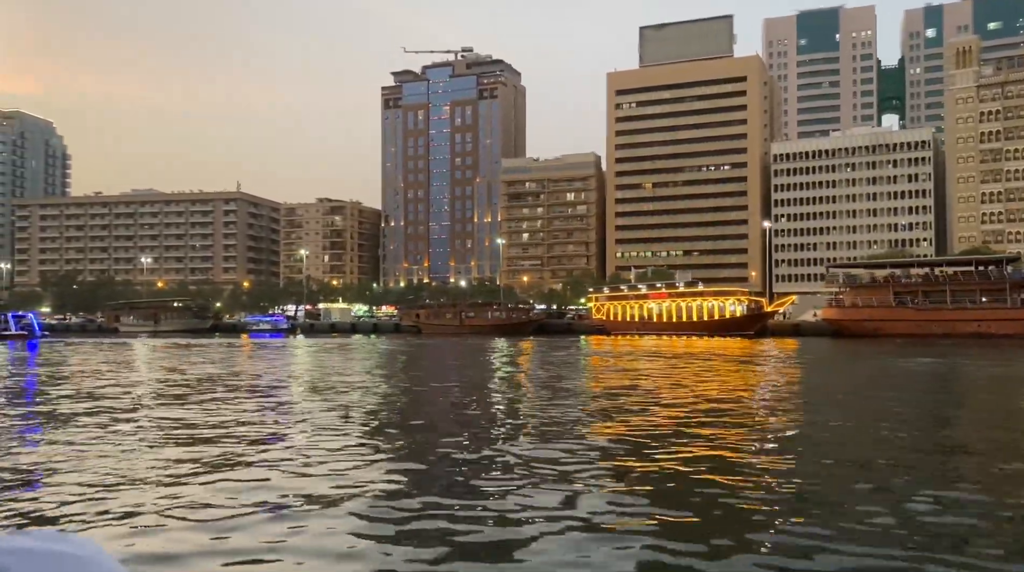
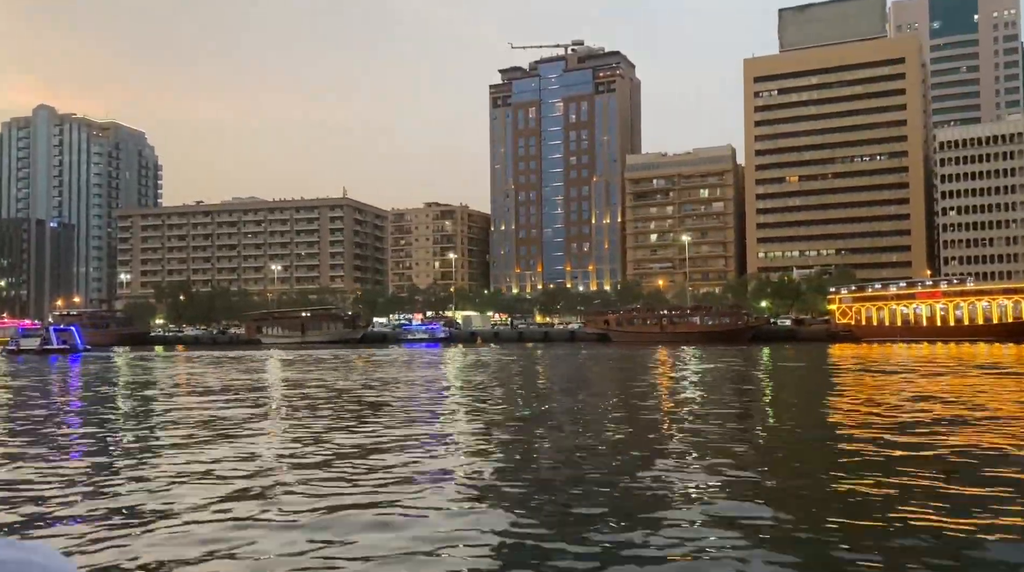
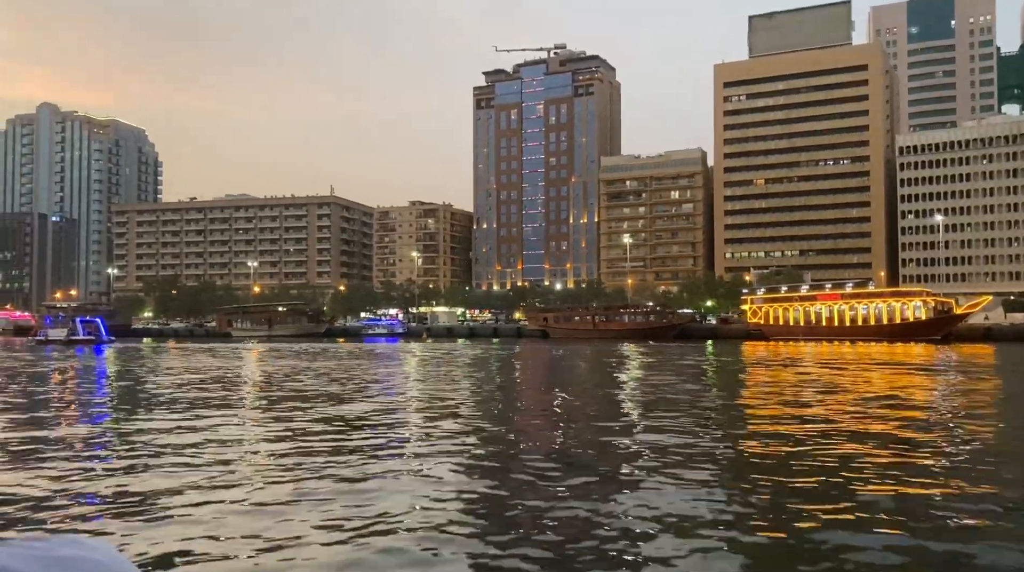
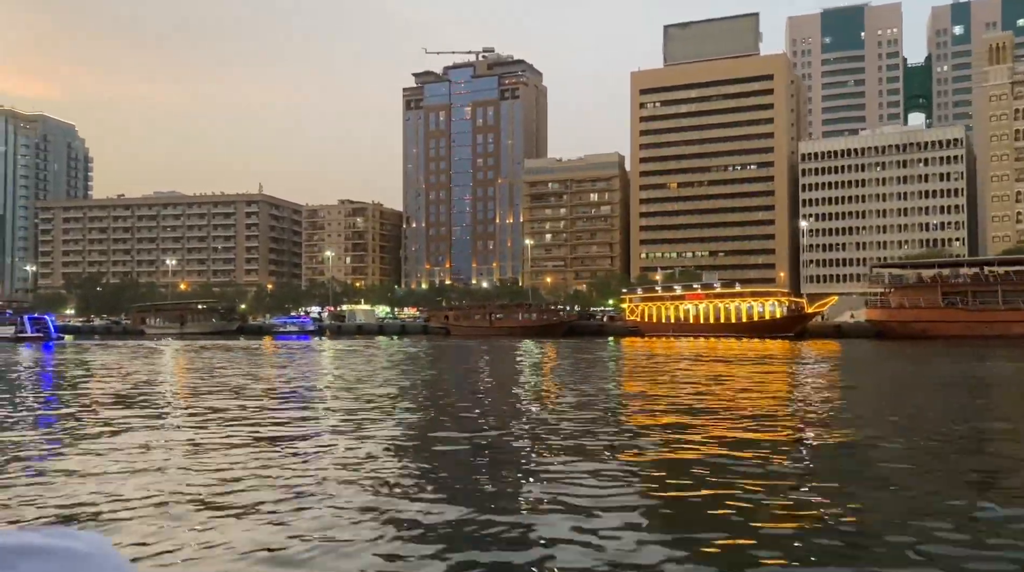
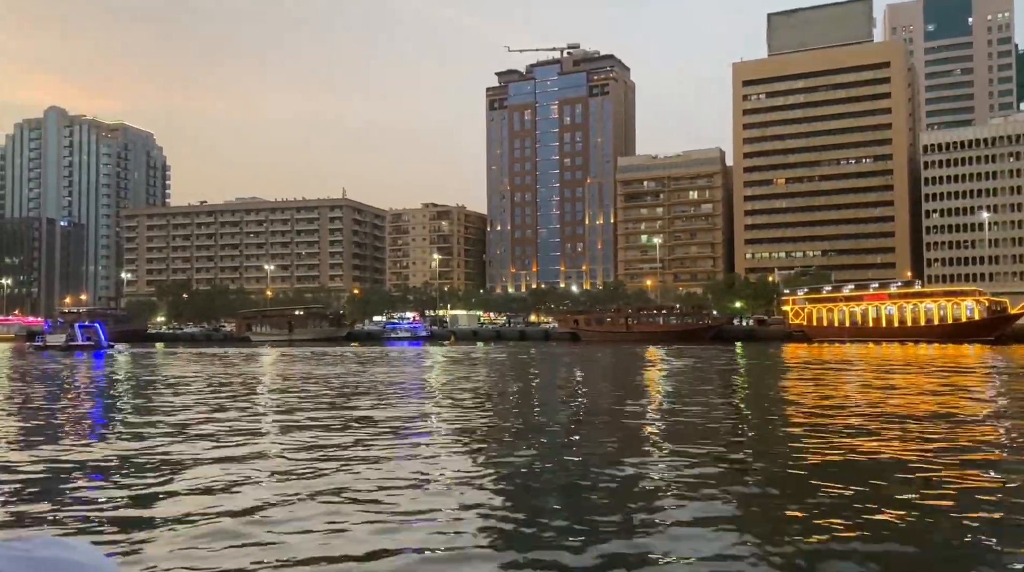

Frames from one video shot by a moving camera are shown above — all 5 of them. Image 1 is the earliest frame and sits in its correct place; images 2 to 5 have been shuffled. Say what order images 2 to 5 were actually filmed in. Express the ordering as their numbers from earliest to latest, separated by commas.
4, 3, 5, 2
